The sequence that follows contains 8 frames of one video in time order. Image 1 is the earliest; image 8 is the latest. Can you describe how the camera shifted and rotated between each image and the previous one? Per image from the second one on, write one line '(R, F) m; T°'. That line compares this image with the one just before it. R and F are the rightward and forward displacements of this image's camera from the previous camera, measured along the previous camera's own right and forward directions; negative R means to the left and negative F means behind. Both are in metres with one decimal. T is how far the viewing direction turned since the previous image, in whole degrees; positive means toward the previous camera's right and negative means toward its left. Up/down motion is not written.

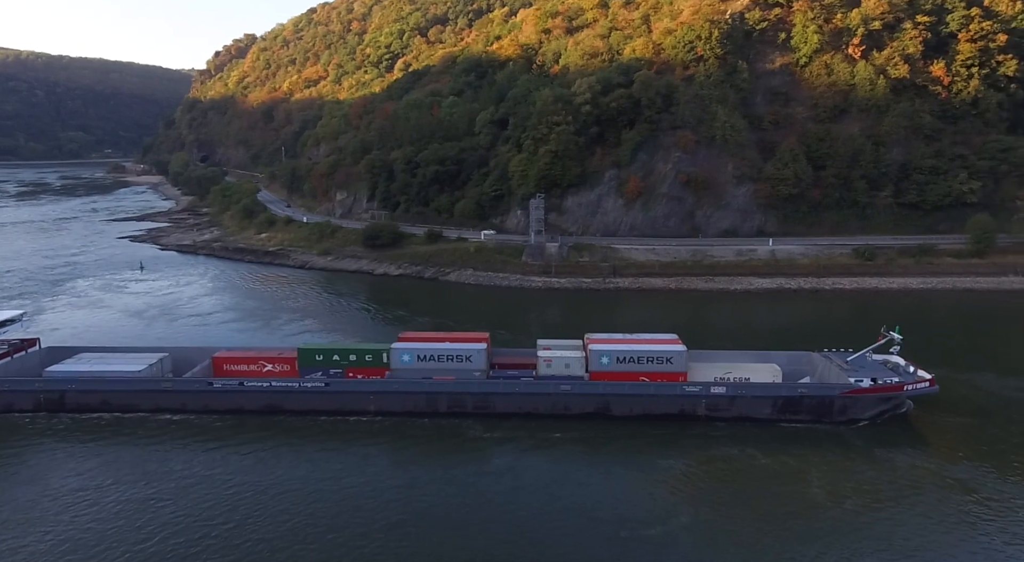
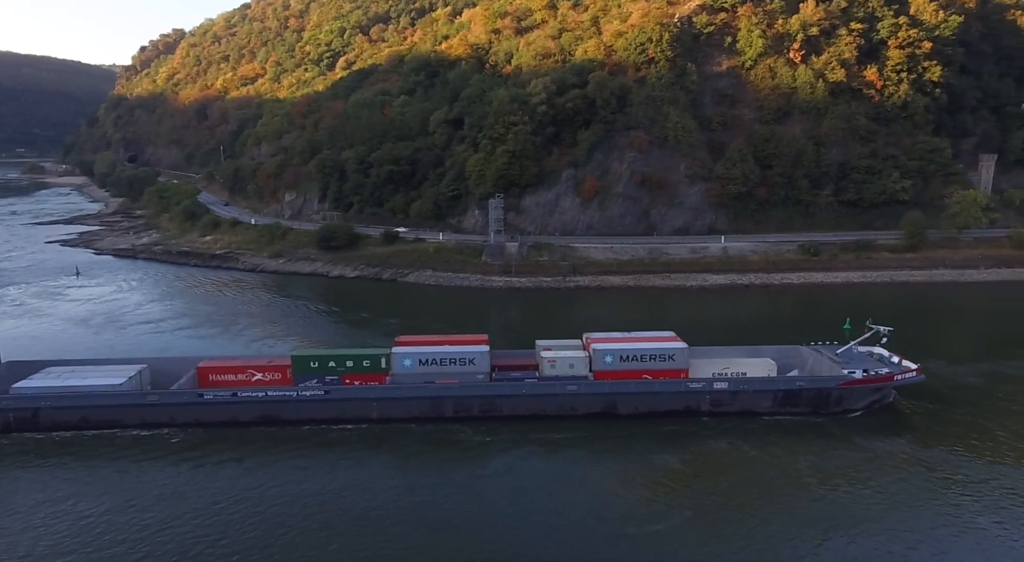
(-1.1, 0.0) m; +5°
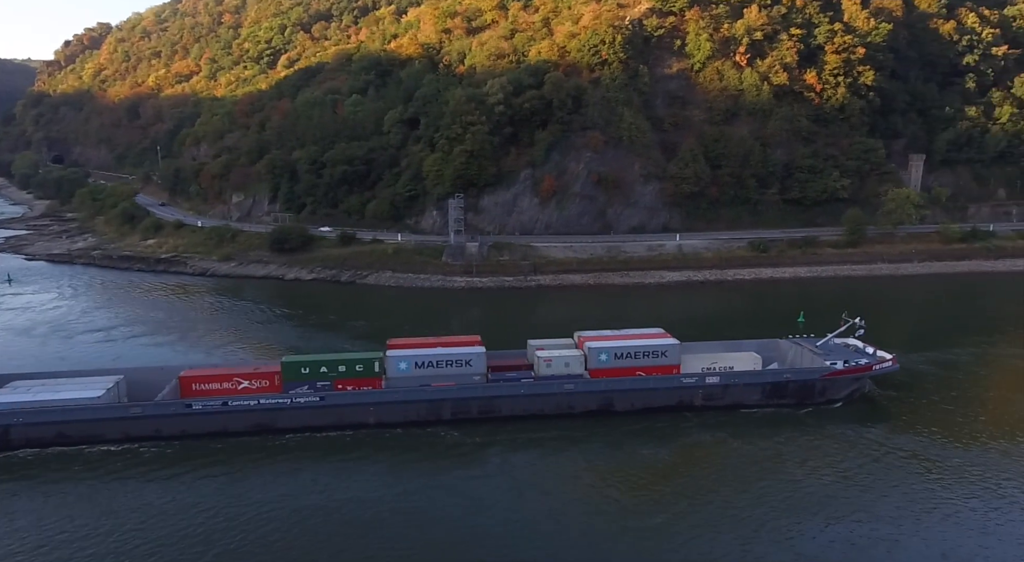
(-1.0, 0.0) m; +5°
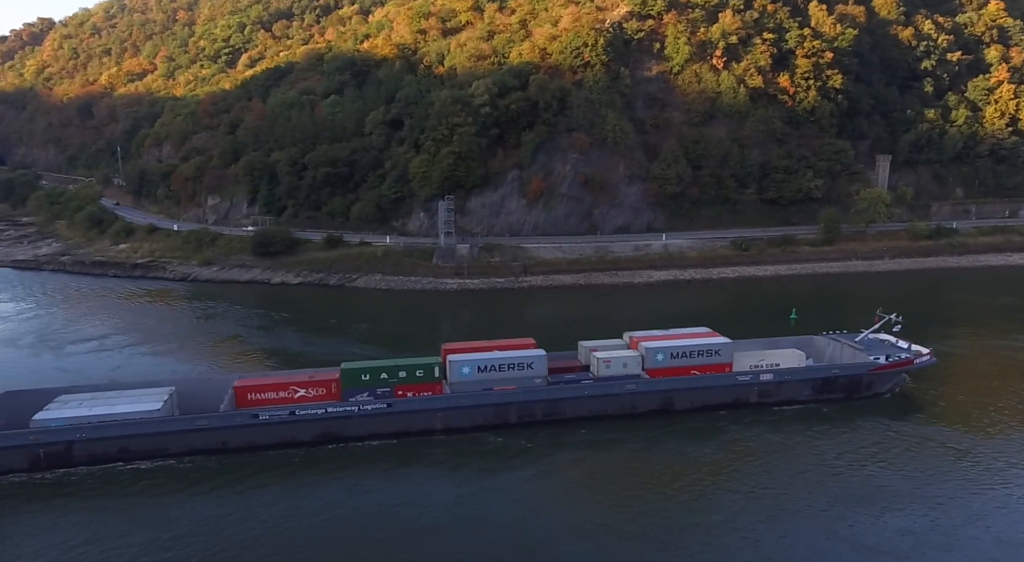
(-1.8, -0.1) m; +4°
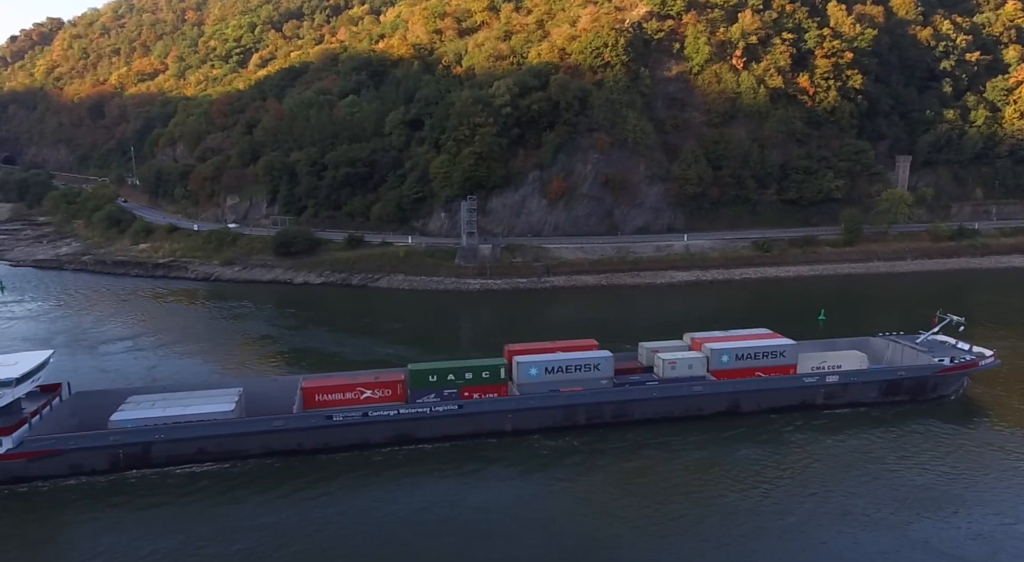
(-1.0, +0.1) m; 0°
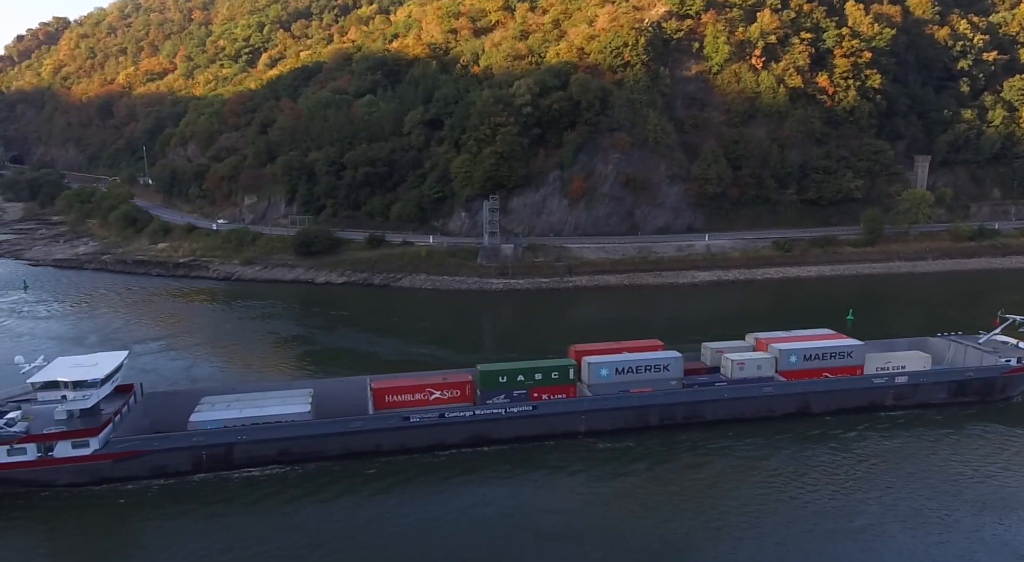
(-1.1, +0.1) m; 0°
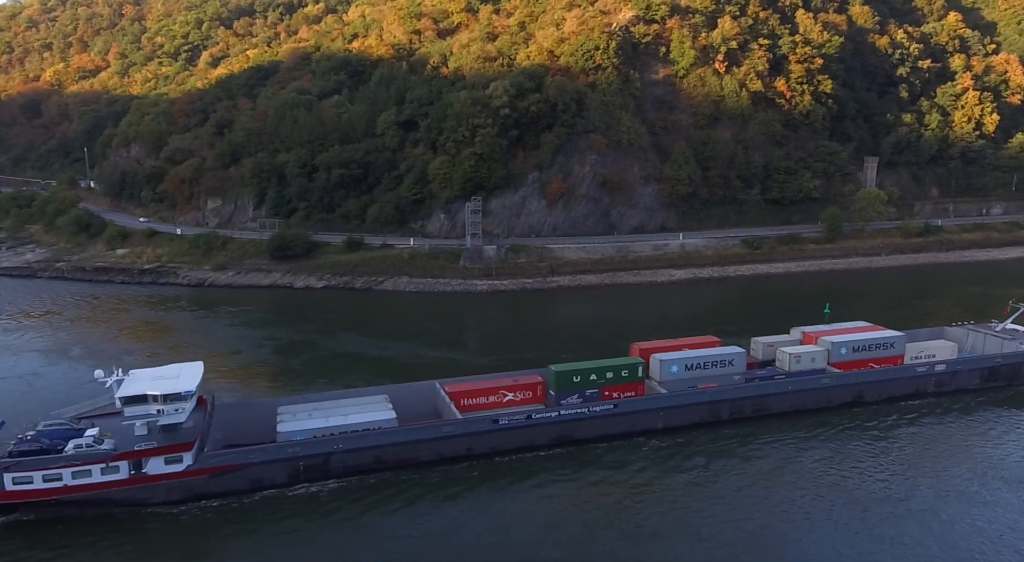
(-2.4, 0.0) m; +5°
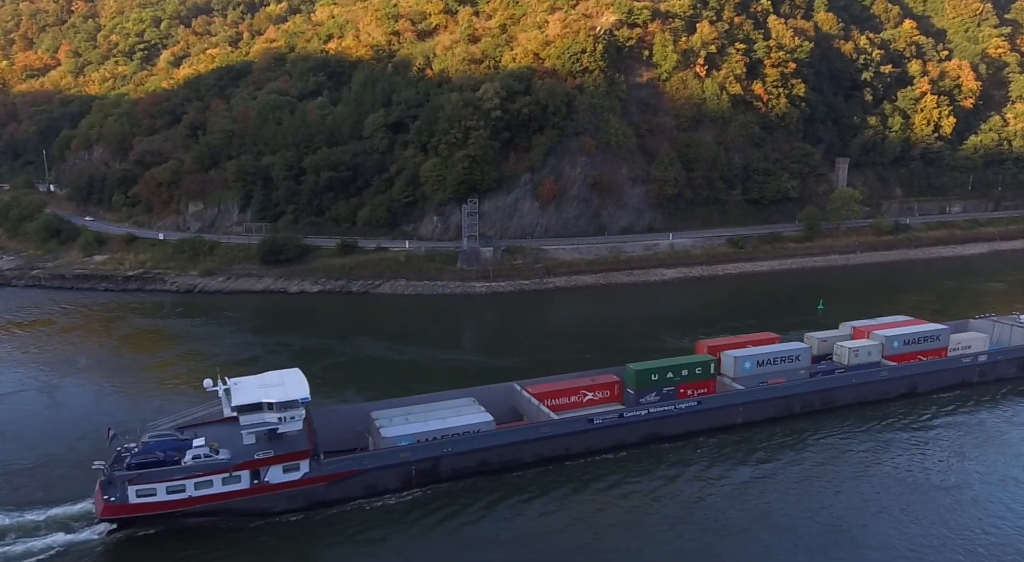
(-2.3, 0.0) m; +4°
